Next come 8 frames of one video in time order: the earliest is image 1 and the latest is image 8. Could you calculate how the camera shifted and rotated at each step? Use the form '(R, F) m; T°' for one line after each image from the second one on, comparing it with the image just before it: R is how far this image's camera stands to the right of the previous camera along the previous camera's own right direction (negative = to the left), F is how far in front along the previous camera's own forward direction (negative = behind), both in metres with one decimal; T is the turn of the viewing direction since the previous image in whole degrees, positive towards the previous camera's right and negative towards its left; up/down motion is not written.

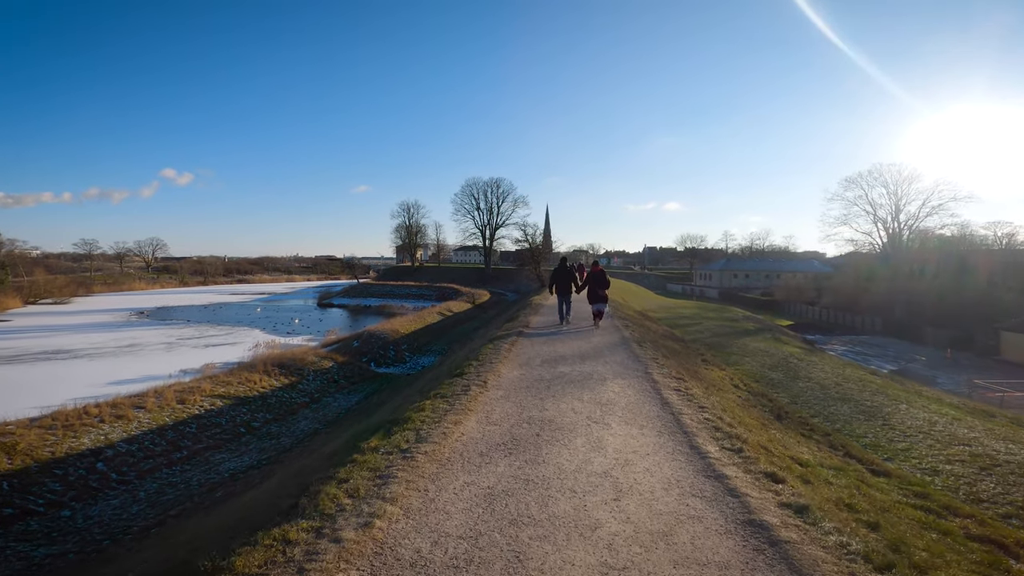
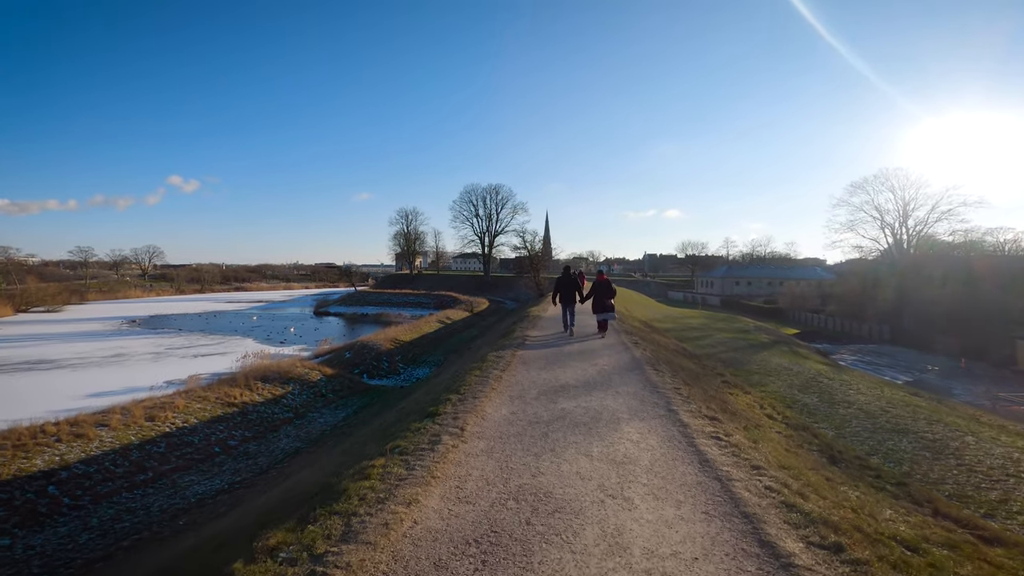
(+0.1, +1.2) m; 0°
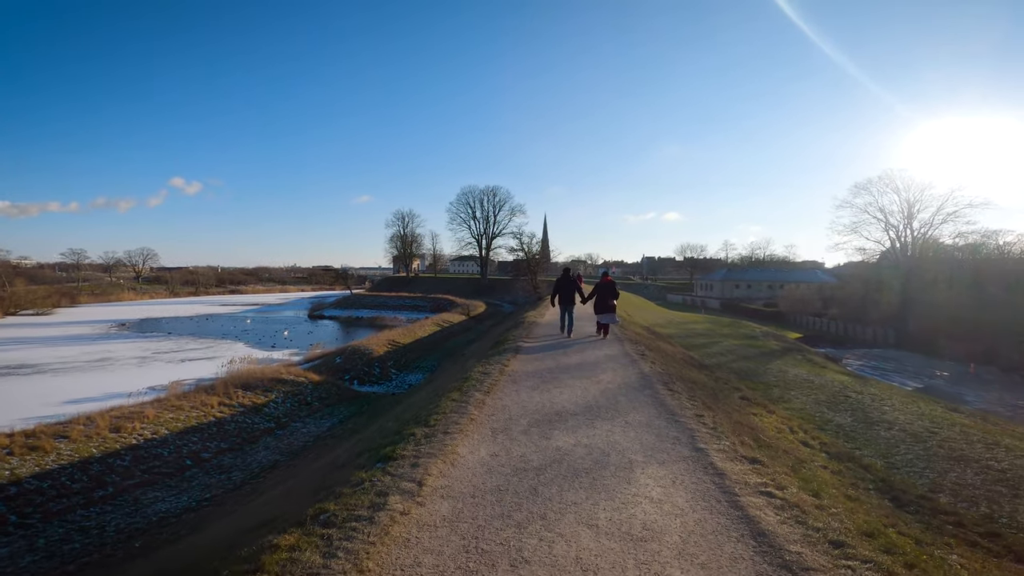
(+0.1, +1.0) m; 0°
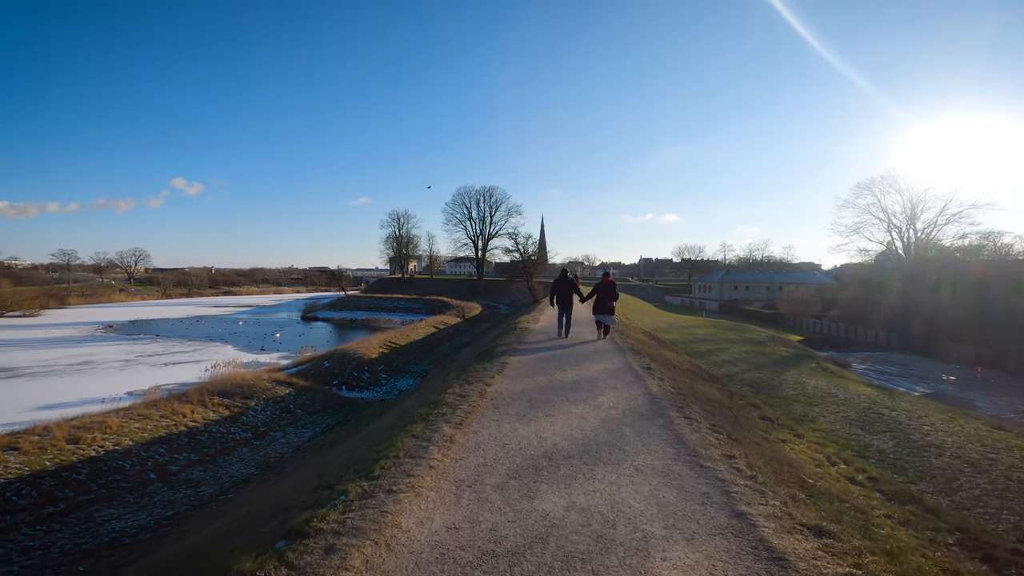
(+0.2, +1.0) m; 0°
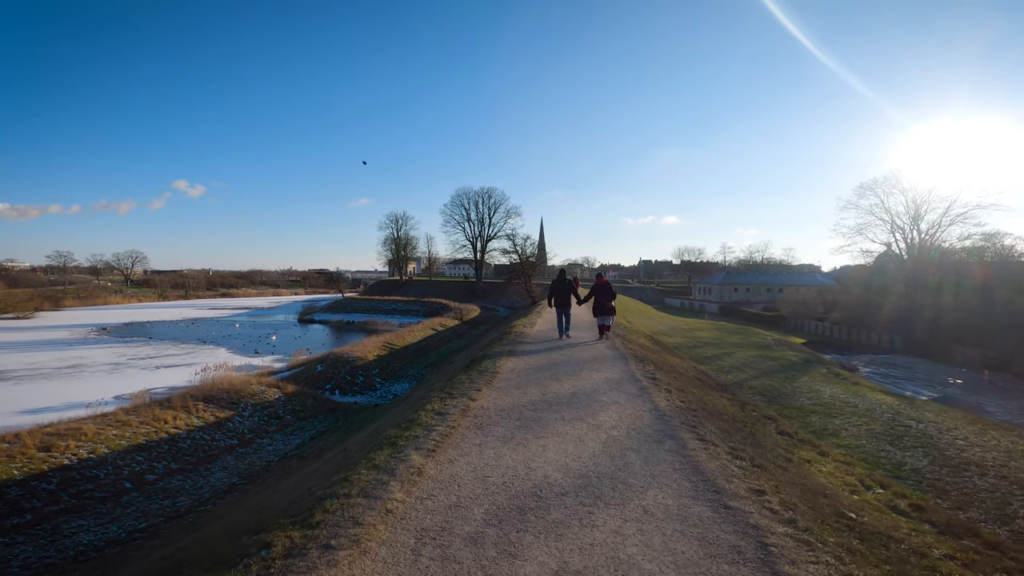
(+0.1, +0.6) m; 0°
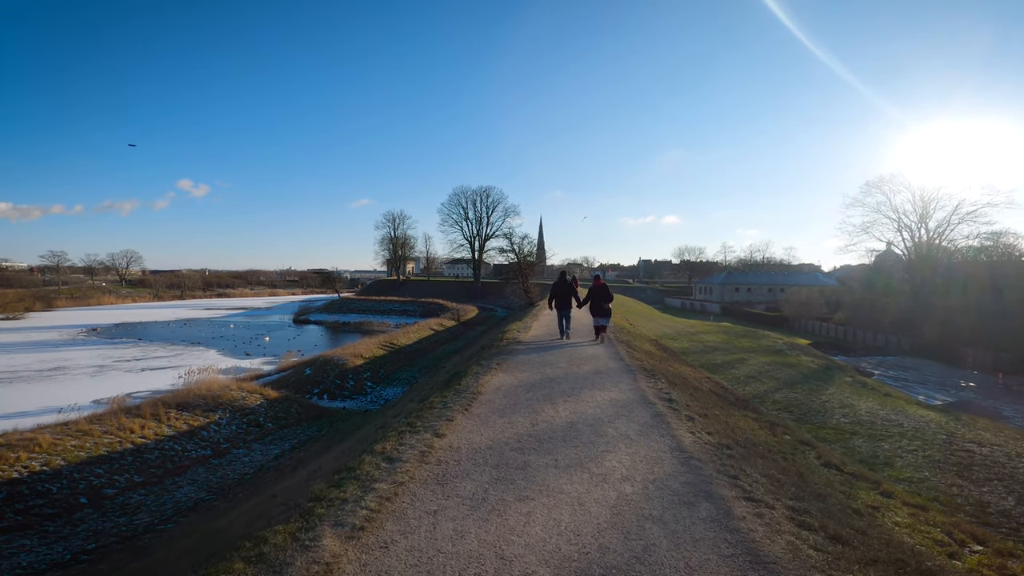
(+0.2, +1.1) m; 0°
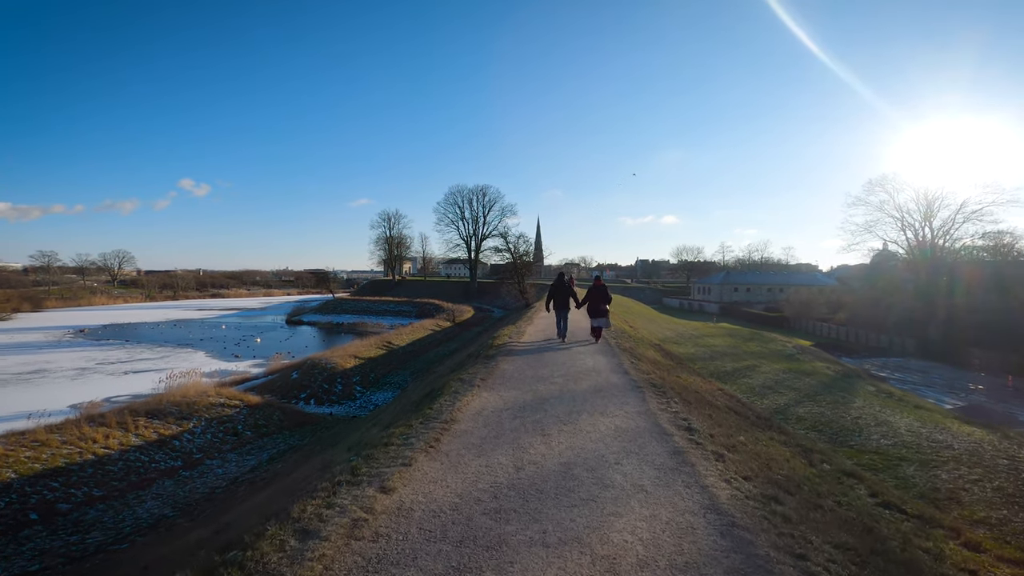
(+0.1, +1.0) m; 0°
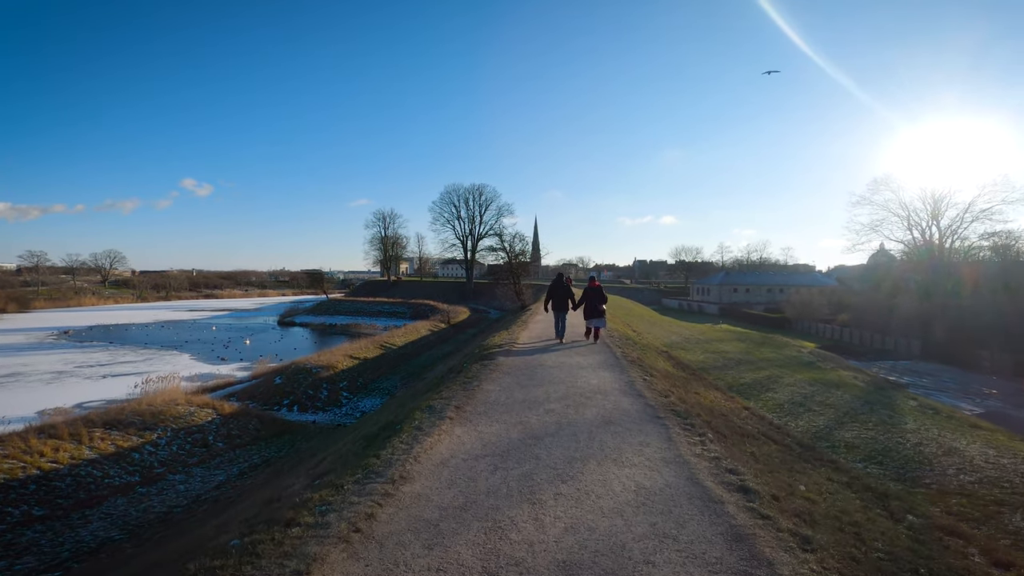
(+0.1, +1.3) m; 0°
